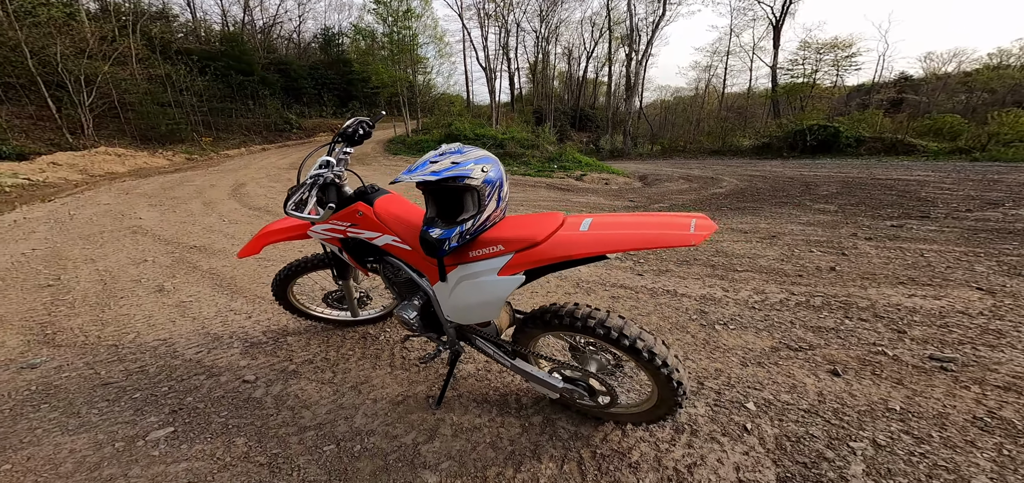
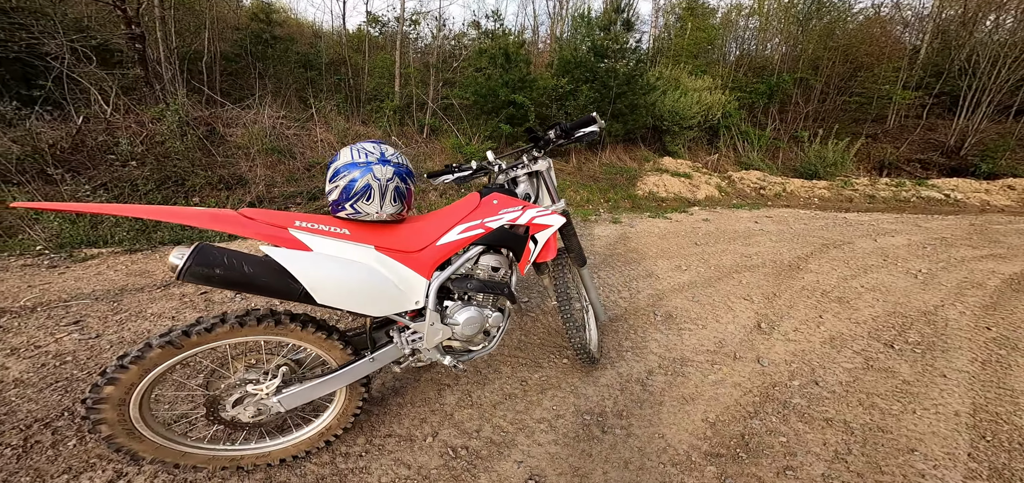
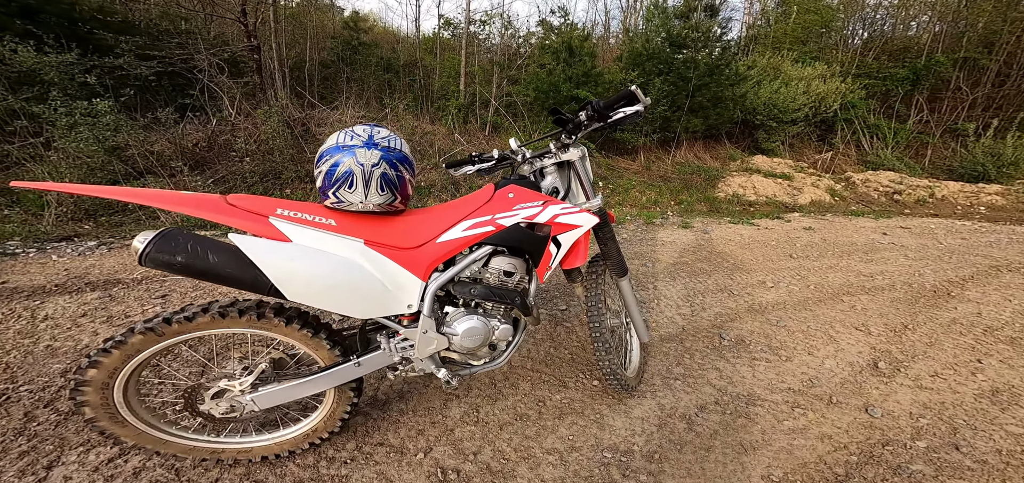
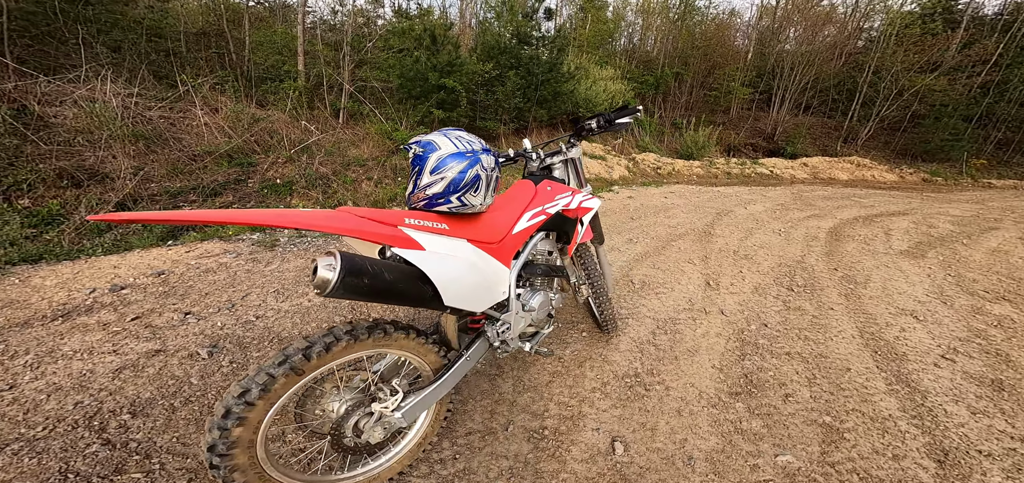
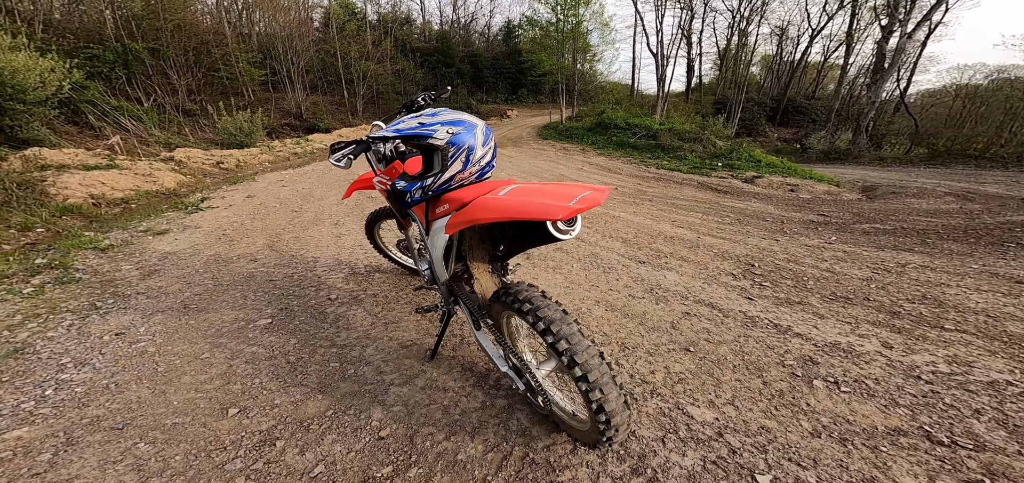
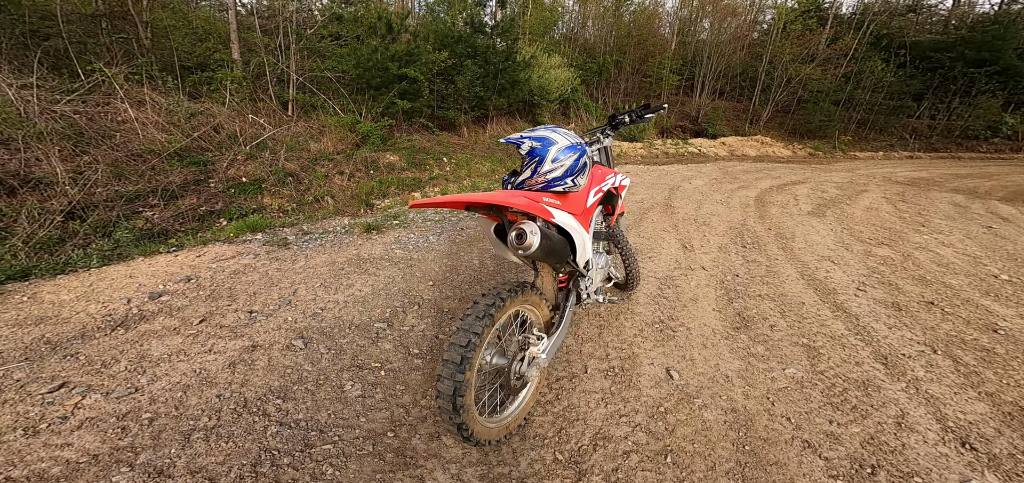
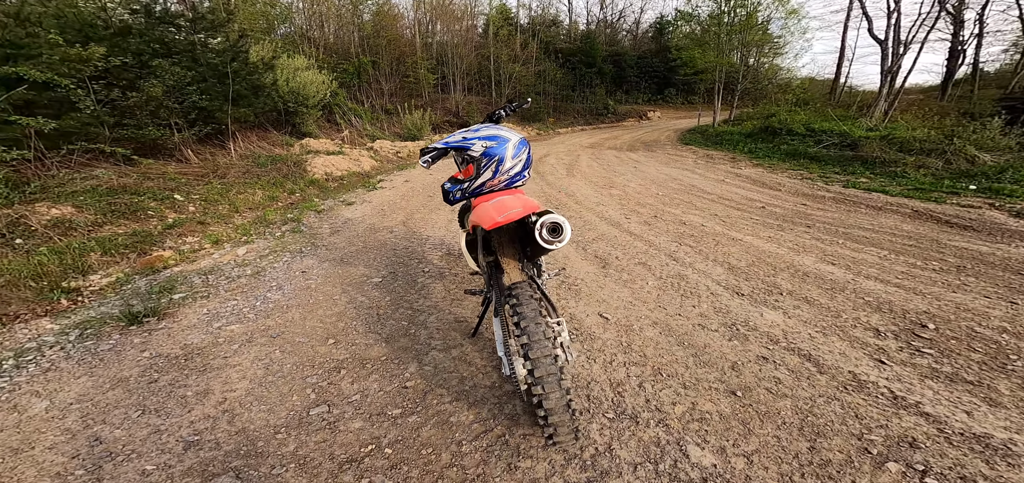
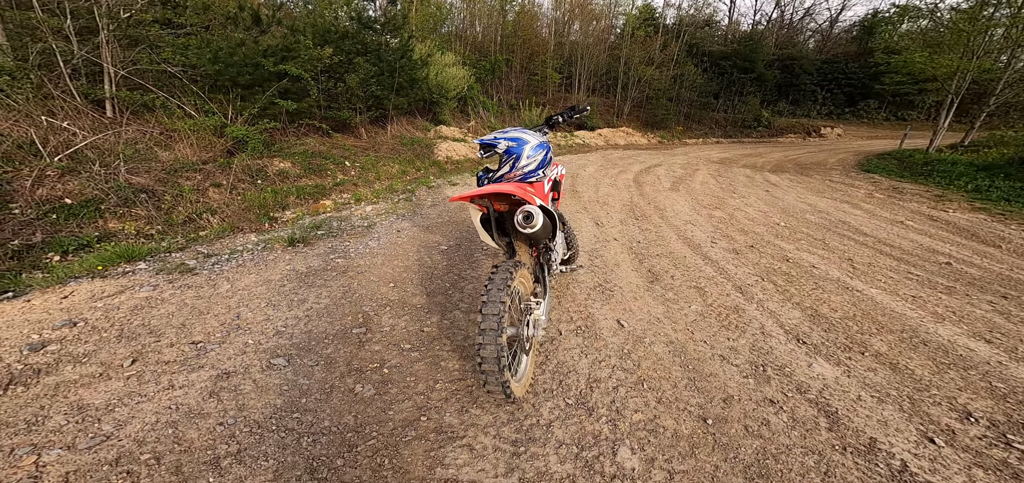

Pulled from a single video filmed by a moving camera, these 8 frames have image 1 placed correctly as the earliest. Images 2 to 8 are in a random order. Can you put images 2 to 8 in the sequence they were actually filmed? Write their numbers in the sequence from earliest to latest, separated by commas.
5, 7, 8, 6, 4, 2, 3
